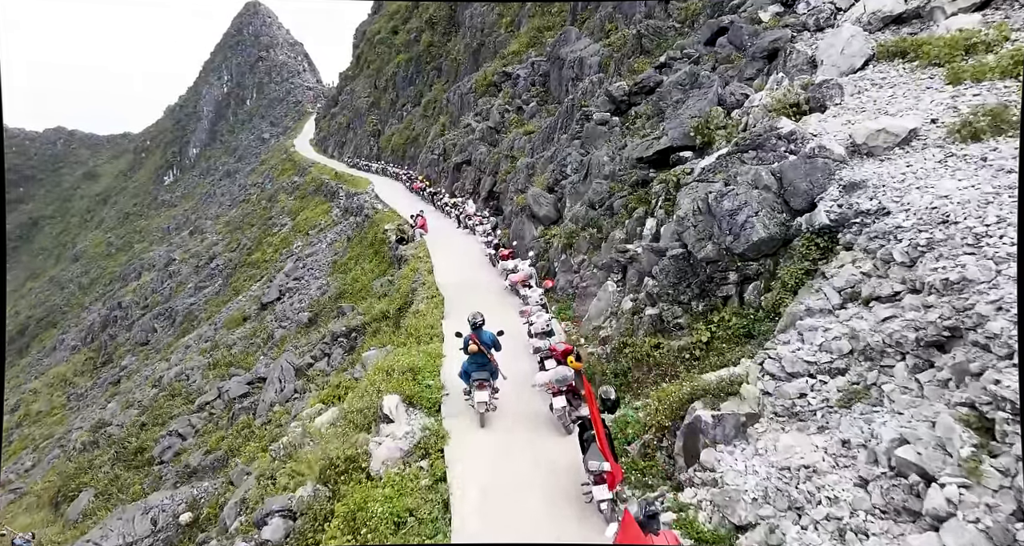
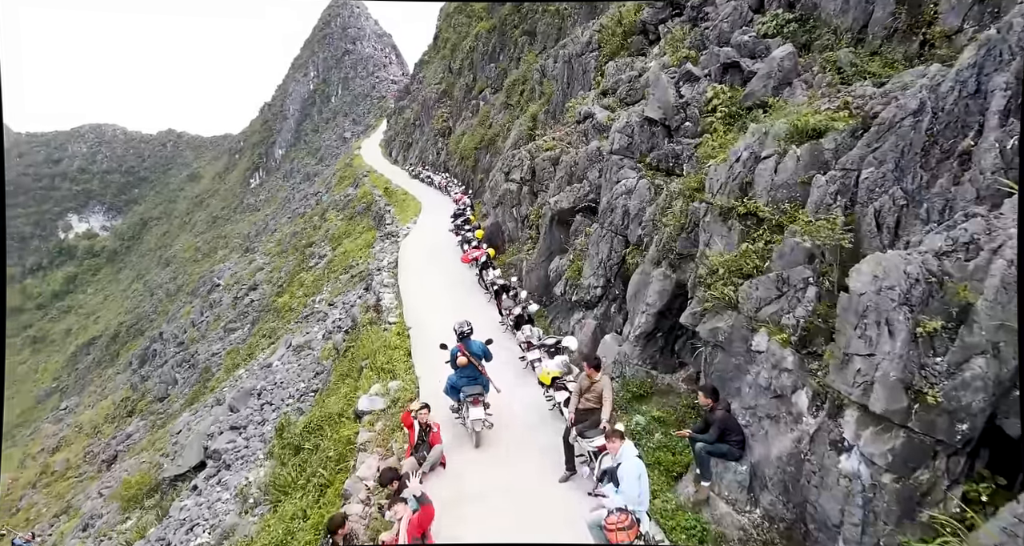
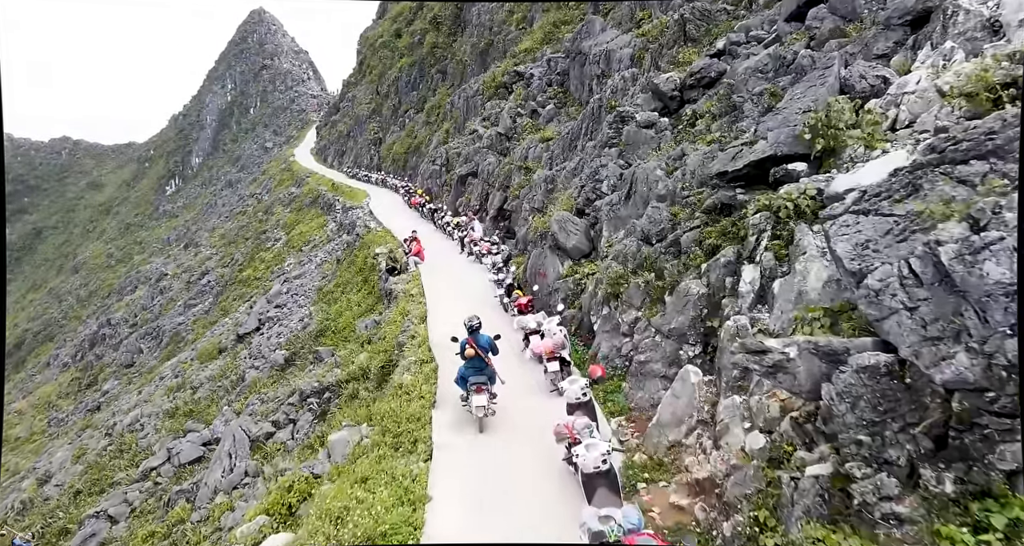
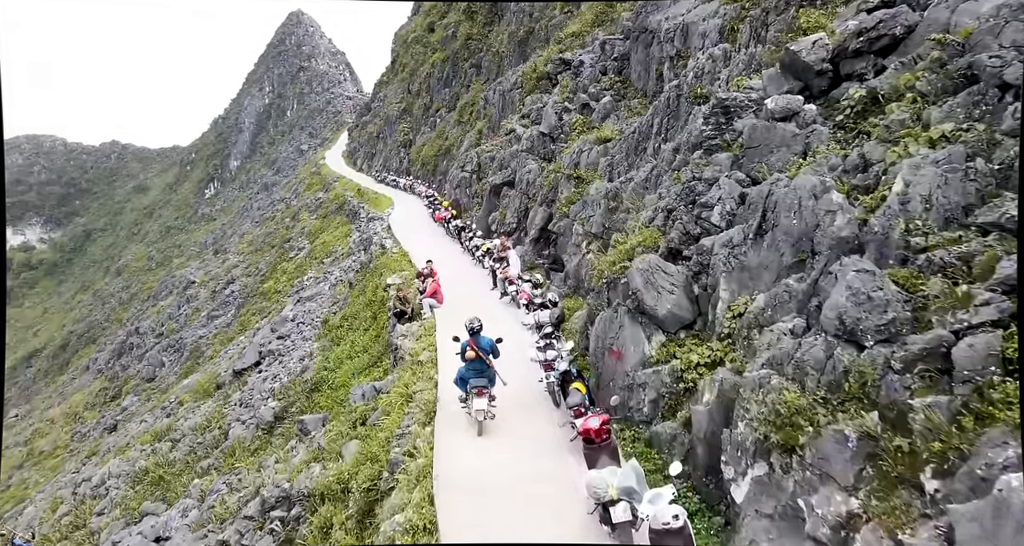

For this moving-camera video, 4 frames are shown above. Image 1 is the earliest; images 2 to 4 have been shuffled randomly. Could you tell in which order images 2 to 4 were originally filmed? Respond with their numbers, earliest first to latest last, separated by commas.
3, 4, 2
